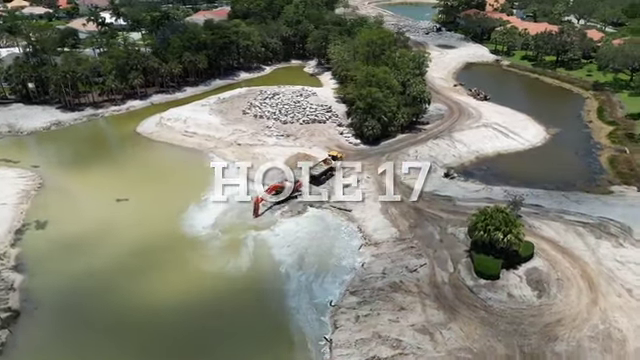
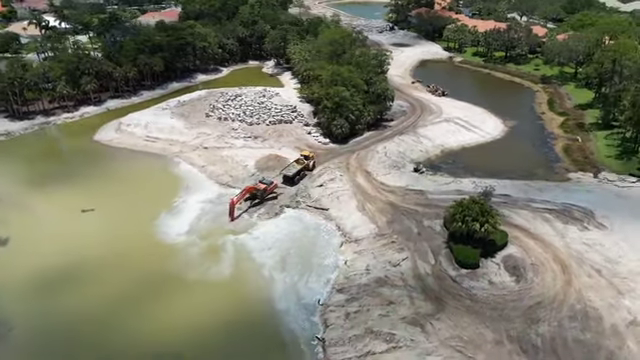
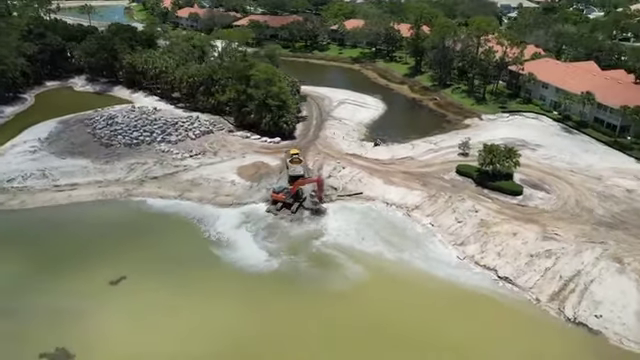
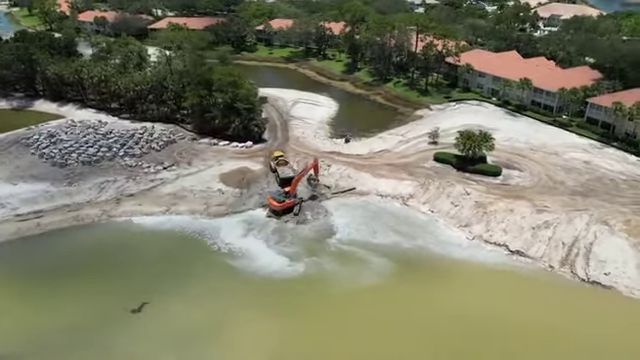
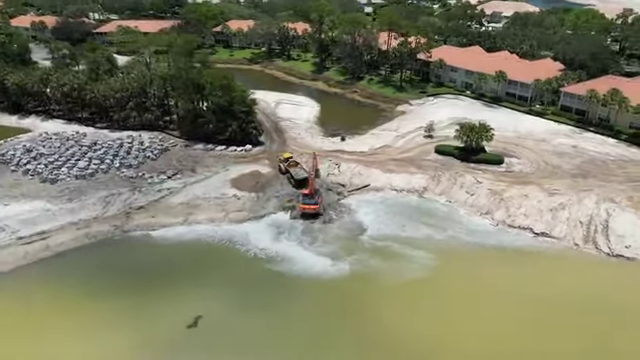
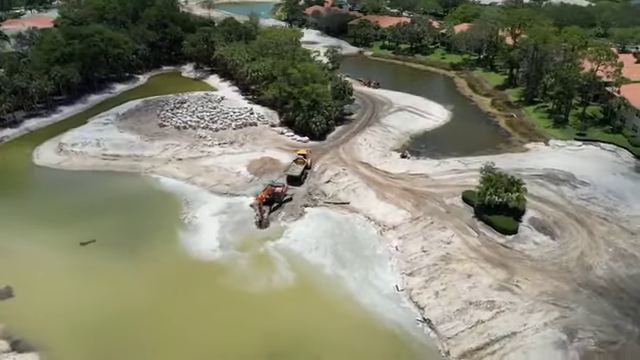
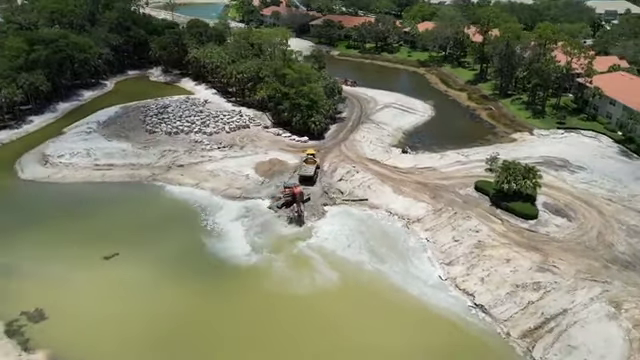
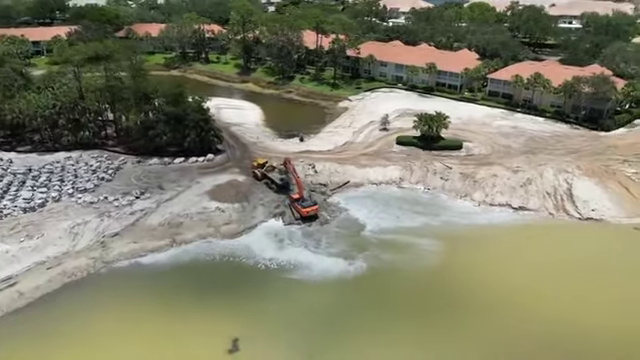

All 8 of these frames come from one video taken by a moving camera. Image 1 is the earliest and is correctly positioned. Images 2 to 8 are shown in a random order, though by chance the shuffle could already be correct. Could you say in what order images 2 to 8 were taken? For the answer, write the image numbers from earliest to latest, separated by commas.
2, 6, 7, 3, 4, 5, 8
